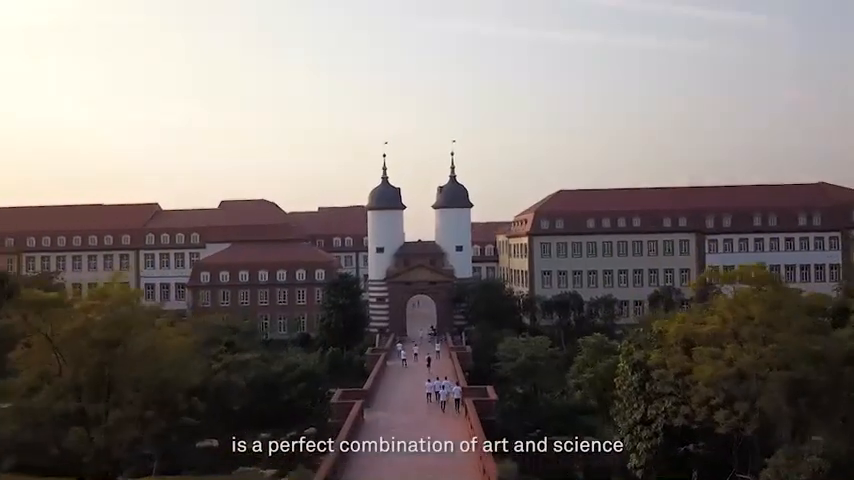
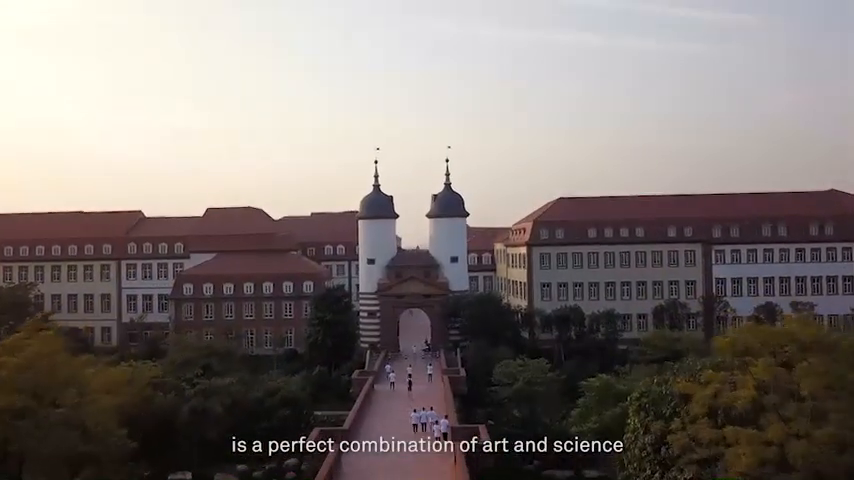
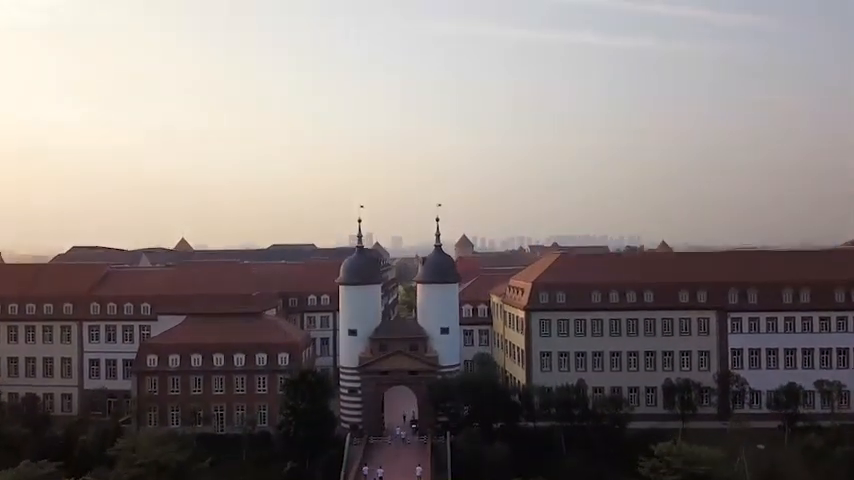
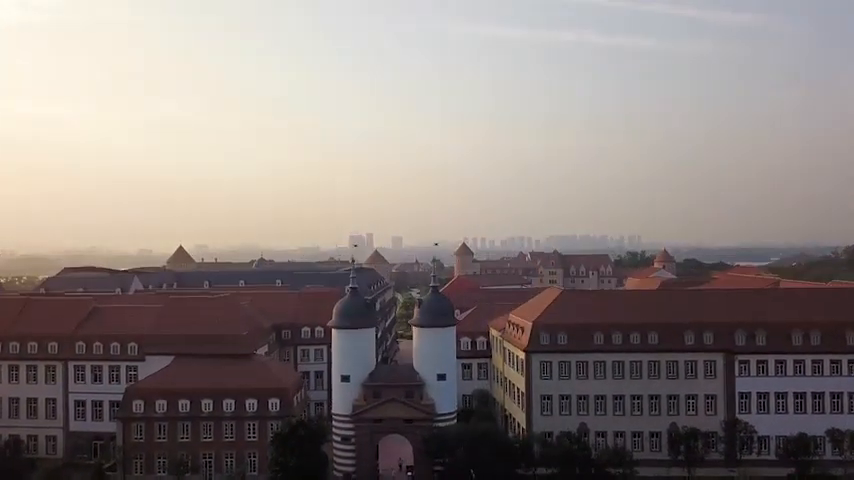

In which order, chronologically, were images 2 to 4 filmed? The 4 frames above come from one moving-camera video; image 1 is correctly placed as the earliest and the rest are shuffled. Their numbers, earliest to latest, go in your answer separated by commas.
2, 3, 4
